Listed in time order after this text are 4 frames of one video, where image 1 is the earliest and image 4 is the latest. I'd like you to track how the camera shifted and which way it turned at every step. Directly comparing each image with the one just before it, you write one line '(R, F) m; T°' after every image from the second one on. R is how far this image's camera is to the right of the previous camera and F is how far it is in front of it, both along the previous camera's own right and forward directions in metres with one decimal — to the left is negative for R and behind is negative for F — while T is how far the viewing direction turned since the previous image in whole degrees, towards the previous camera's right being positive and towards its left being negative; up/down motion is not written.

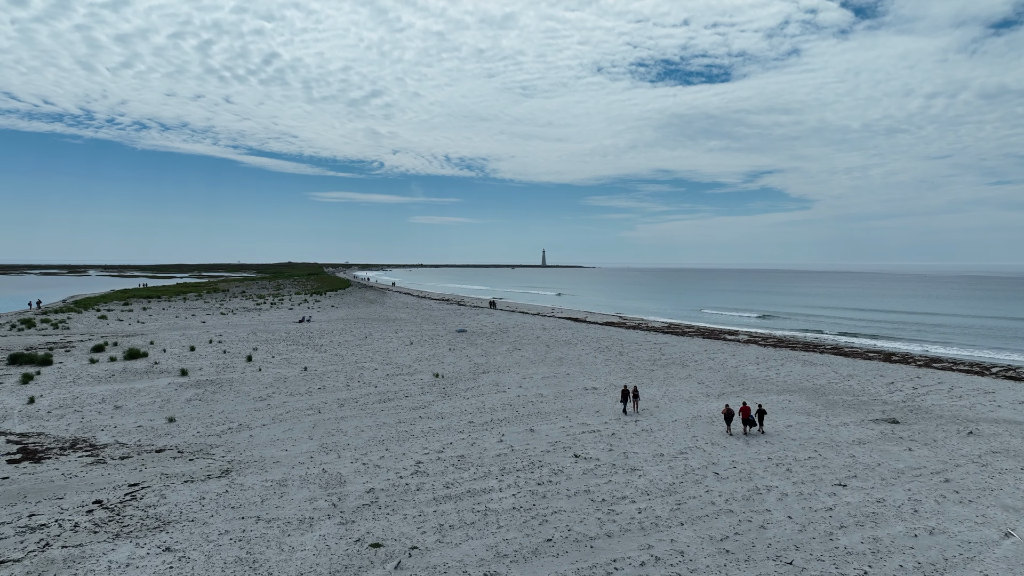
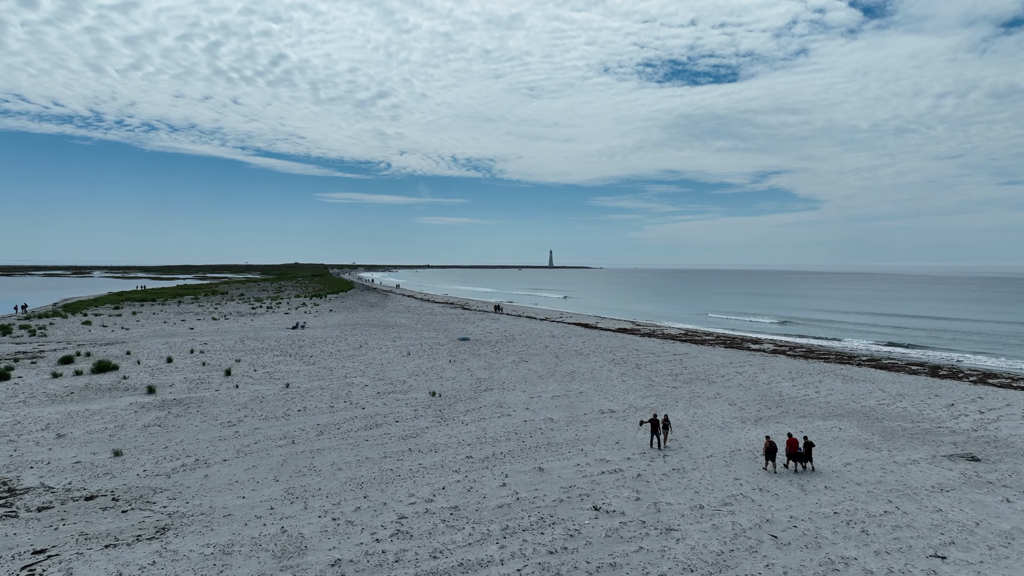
(0.0, +2.3) m; 0°
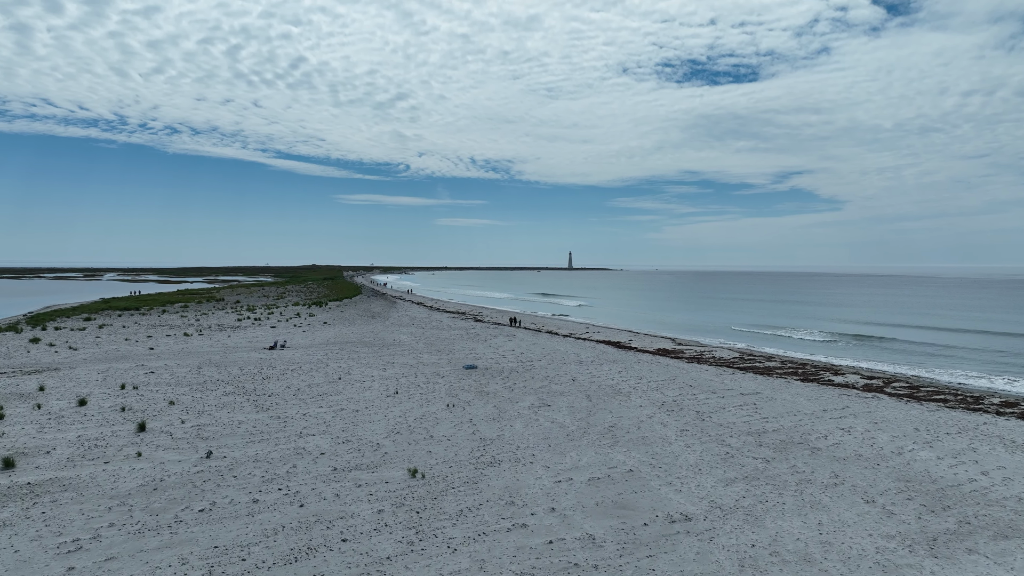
(0.0, +5.9) m; -1°
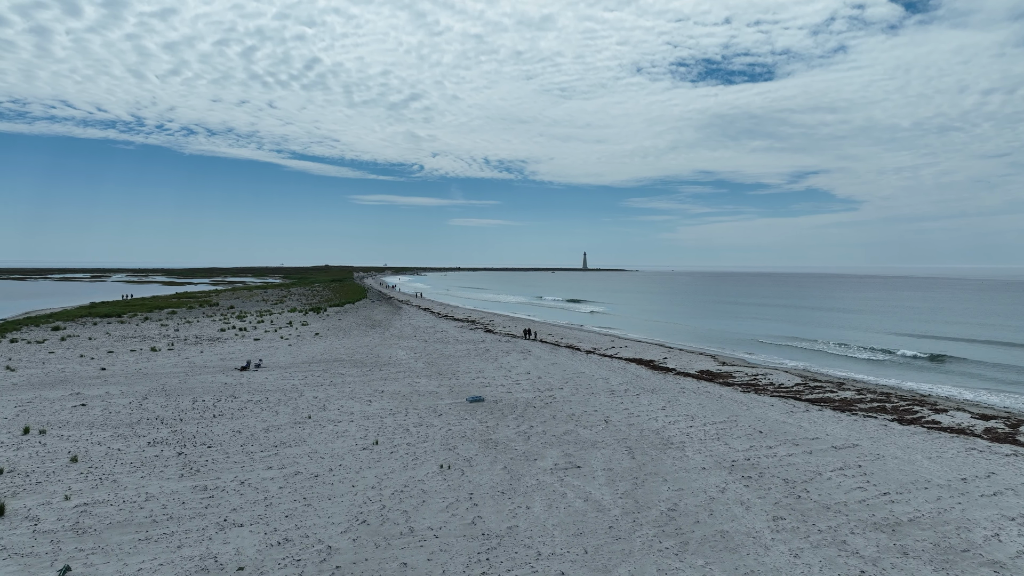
(-0.1, +4.8) m; -1°
